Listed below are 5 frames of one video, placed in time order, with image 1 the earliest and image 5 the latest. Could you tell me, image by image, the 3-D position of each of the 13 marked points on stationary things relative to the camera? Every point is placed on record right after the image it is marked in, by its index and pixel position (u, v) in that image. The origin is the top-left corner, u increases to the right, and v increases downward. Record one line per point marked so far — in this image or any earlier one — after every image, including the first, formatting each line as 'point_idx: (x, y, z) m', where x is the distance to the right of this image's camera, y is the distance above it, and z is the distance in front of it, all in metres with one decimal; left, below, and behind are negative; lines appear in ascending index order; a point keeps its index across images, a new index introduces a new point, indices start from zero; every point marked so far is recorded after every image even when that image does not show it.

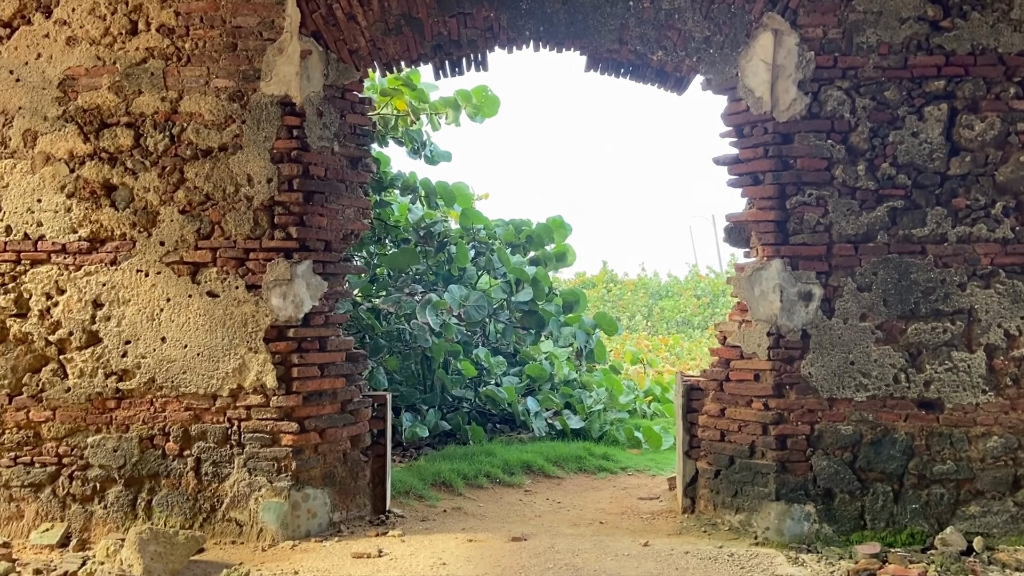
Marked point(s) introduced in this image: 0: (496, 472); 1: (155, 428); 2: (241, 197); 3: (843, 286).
0: (-0.1, -1.3, +5.9) m
1: (-2.0, -0.8, +4.7) m
2: (-1.5, +0.5, +4.7) m
3: (+1.8, 0.0, +4.6) m
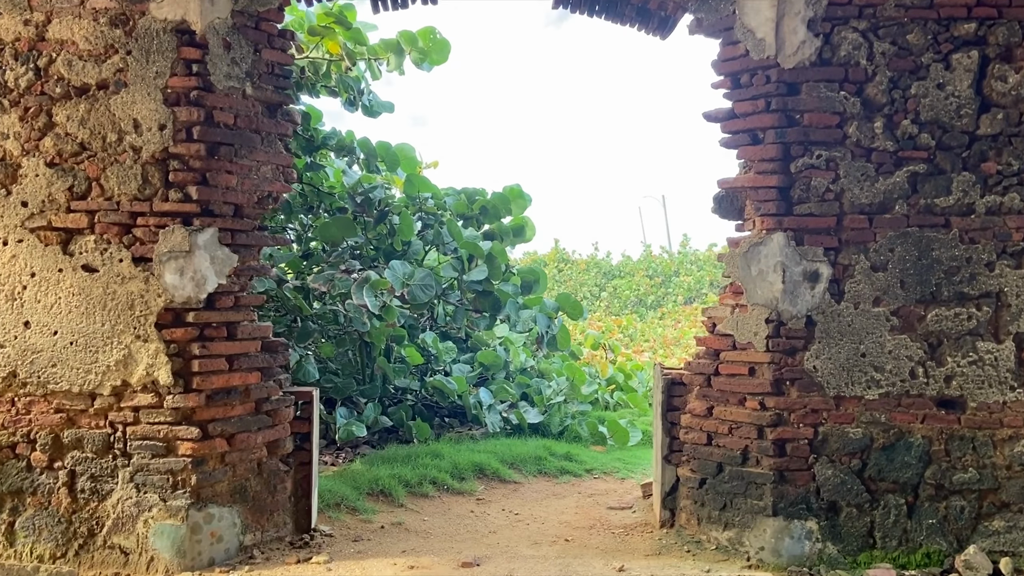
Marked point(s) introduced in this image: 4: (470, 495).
0: (-0.4, -1.2, +5.1) m
1: (-2.2, -0.7, +3.8) m
2: (-1.8, +0.6, +3.8) m
3: (+1.6, +0.1, +3.9) m
4: (-0.3, -1.2, +5.0) m
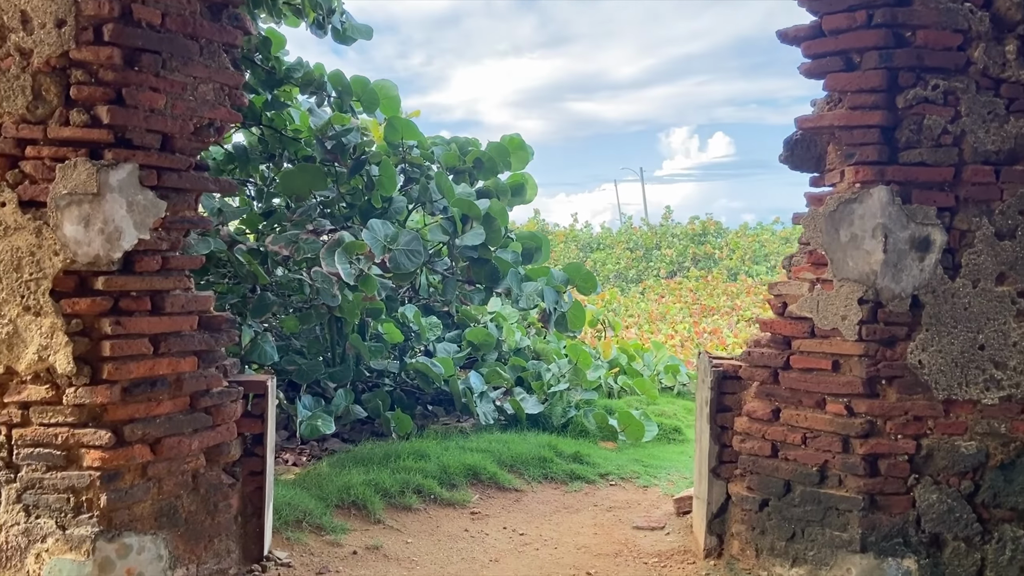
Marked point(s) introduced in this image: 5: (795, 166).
0: (-0.4, -1.0, +4.1) m
1: (-2.2, -0.5, +2.8) m
2: (-1.7, +0.8, +2.8) m
3: (+1.7, +0.2, +3.0) m
4: (-0.2, -1.1, +4.1) m
5: (+1.1, +0.5, +3.3) m
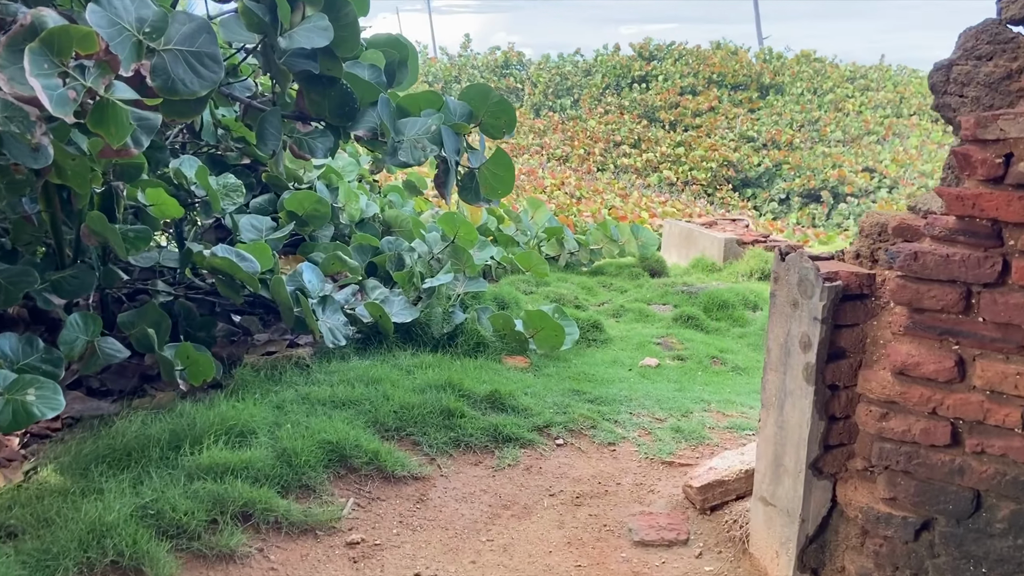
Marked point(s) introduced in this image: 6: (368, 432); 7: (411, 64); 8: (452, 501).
0: (-0.7, -0.6, +2.3) m
1: (-2.1, -0.4, +0.4) m
2: (-1.6, +0.8, +0.3) m
3: (+1.6, +0.5, +1.5) m
4: (-0.5, -0.7, +2.3) m
5: (+1.0, +0.8, +1.6) m
6: (-0.5, -0.5, +2.7) m
7: (-0.4, +0.9, +3.4) m
8: (-0.2, -0.6, +2.5) m
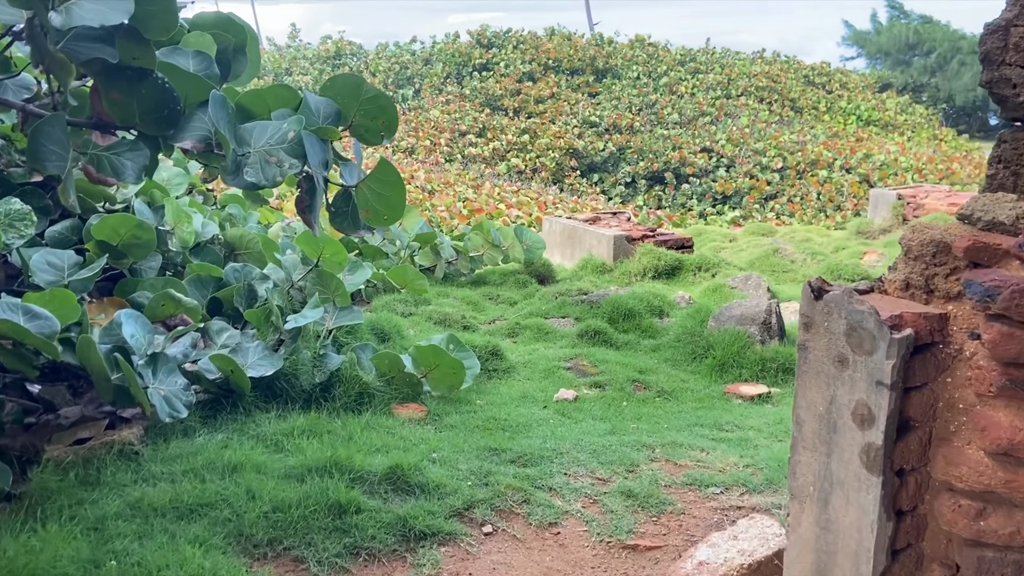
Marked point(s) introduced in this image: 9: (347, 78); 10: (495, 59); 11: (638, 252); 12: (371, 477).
0: (-0.8, -0.7, +1.5) m
1: (-1.8, -0.7, -0.5) m
2: (-1.4, +0.6, -0.6) m
3: (+1.5, +0.5, +1.1) m
4: (-0.6, -0.8, +1.5) m
5: (+0.9, +0.7, +1.1) m
6: (-0.7, -0.6, +1.9) m
7: (-0.8, +0.8, +2.6) m
8: (-0.3, -0.8, +1.8) m
9: (-0.5, +0.6, +2.3) m
10: (-0.1, +2.8, +10.0) m
11: (+0.8, +0.2, +5.2) m
12: (-0.4, -0.5, +2.3) m
